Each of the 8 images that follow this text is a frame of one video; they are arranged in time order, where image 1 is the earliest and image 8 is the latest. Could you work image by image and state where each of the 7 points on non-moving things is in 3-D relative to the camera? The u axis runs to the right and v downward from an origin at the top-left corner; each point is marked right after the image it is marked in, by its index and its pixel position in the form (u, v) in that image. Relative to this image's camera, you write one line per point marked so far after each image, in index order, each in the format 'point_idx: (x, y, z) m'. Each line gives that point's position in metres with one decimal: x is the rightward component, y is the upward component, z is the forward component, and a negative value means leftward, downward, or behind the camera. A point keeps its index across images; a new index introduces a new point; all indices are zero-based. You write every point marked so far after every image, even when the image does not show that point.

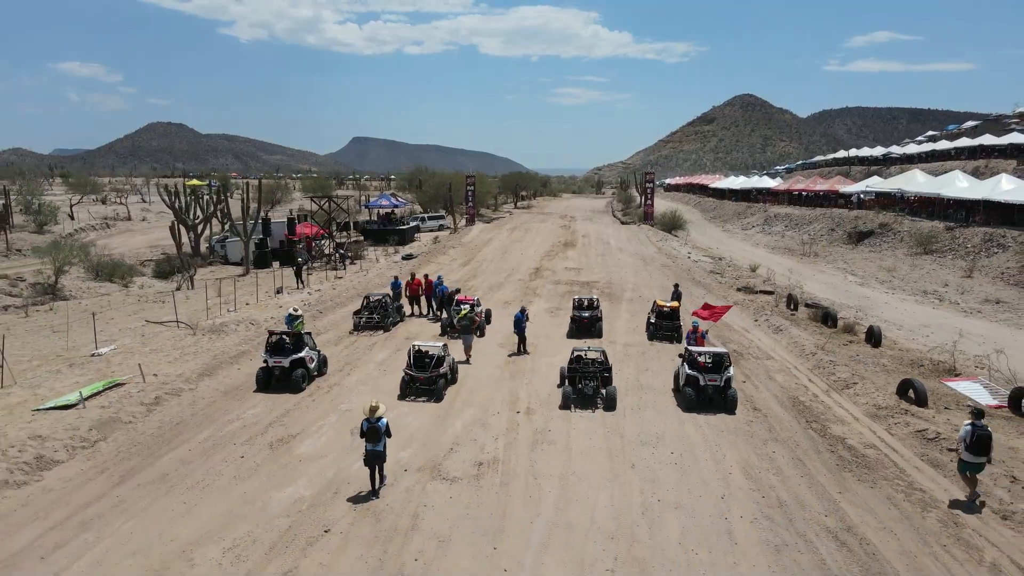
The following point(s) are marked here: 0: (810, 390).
0: (+5.0, -1.7, +12.5) m
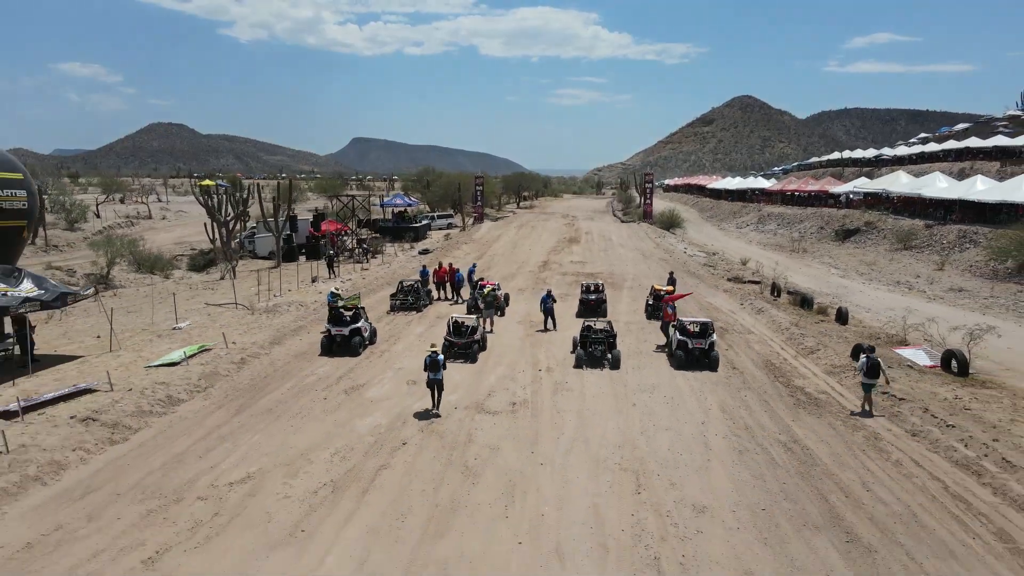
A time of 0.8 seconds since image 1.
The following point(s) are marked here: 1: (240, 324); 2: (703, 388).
0: (+5.4, -1.4, +15.0) m
1: (-6.3, -0.8, +17.4) m
2: (+3.3, -1.7, +12.6) m
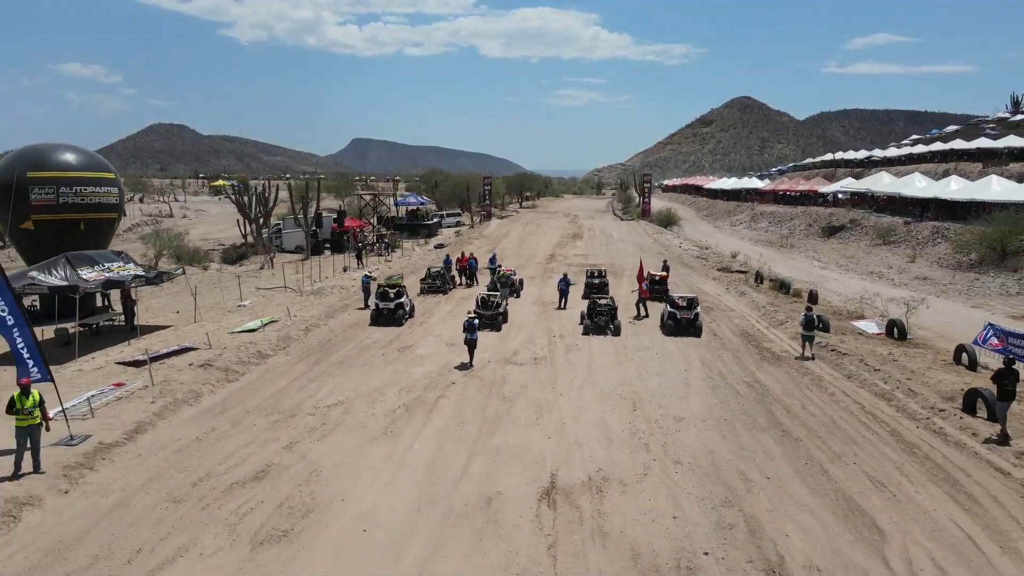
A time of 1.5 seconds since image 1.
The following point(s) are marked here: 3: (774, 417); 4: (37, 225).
0: (+5.8, -0.9, +17.9) m
1: (-5.9, -0.4, +20.3) m
2: (+3.7, -1.3, +15.5) m
3: (+3.8, -1.9, +10.9) m
4: (-11.2, +1.5, +17.7) m
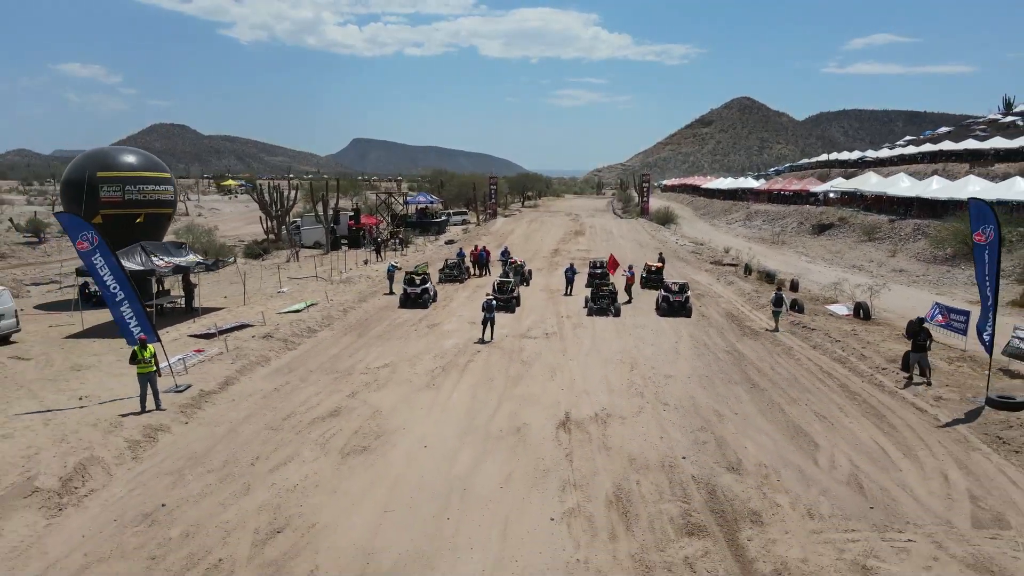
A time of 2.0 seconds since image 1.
0: (+6.2, -0.6, +20.2) m
1: (-5.6, 0.0, +22.7) m
2: (+4.0, -0.9, +17.9) m
3: (+4.2, -1.6, +13.2) m
4: (-10.9, +1.9, +20.0) m
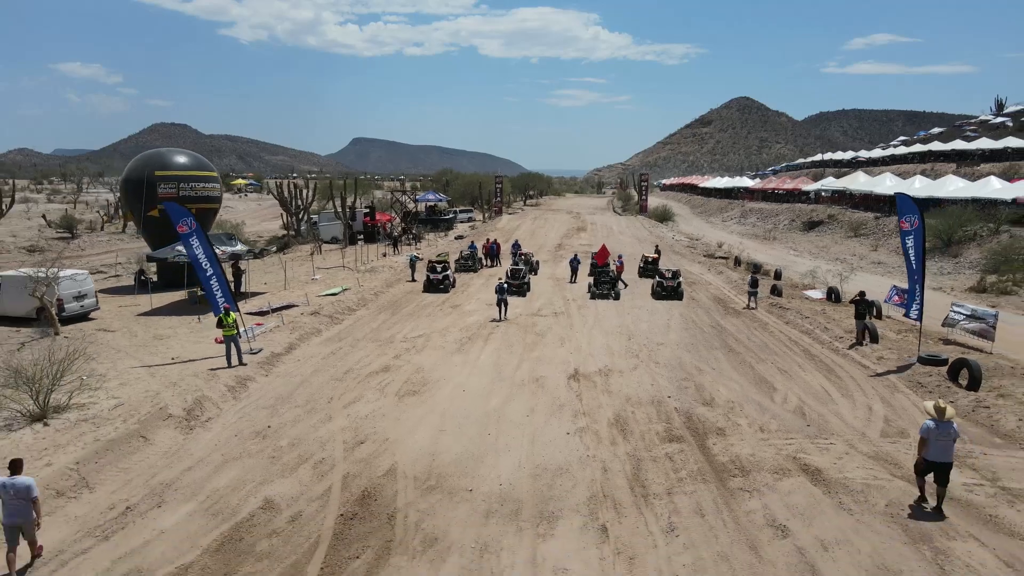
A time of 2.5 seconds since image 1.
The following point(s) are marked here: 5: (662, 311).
0: (+6.5, -0.2, +22.7) m
1: (-5.2, +0.4, +25.1) m
2: (+4.3, -0.5, +20.3) m
3: (+4.5, -1.2, +15.7) m
4: (-10.6, +2.3, +22.5) m
5: (+4.0, -0.6, +19.7) m
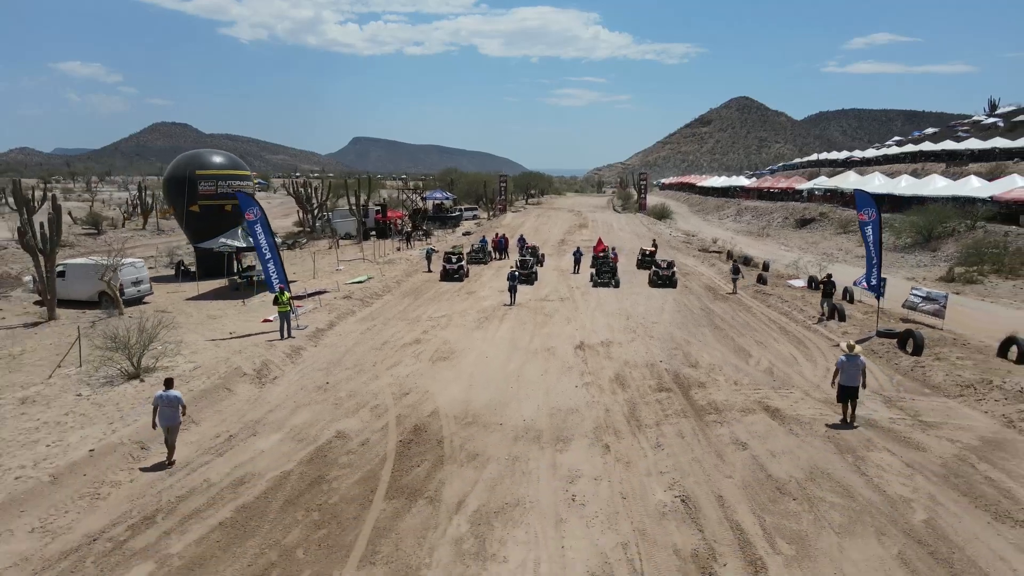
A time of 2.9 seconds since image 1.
0: (+6.8, +0.2, +24.8) m
1: (-4.9, +0.7, +27.3) m
2: (+4.6, -0.2, +22.5) m
3: (+4.8, -0.8, +17.8) m
4: (-10.3, +2.7, +24.7) m
5: (+4.3, -0.3, +21.9) m
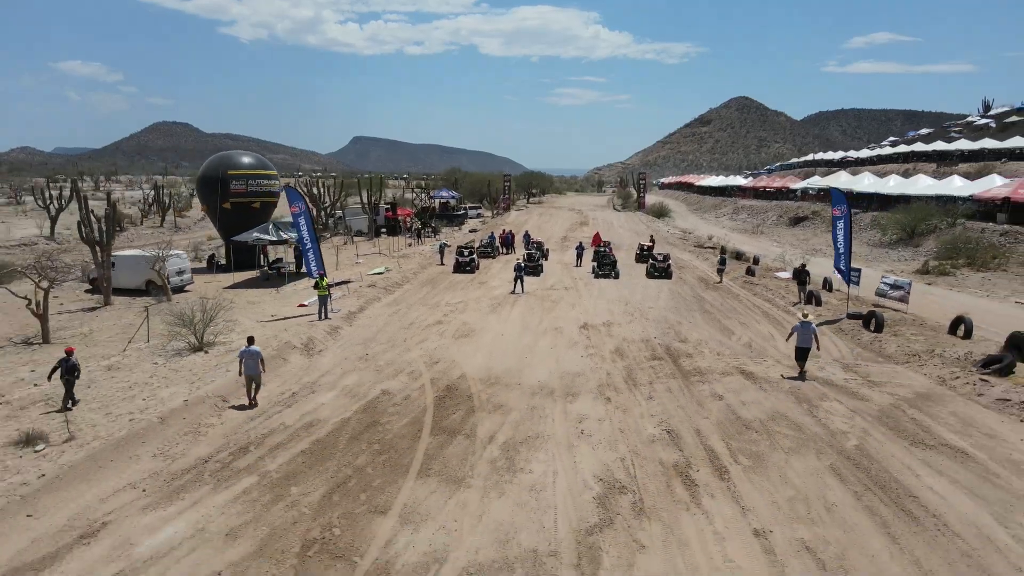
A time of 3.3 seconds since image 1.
0: (+7.1, +0.5, +26.9) m
1: (-4.7, +1.0, +29.3) m
2: (+4.9, +0.1, +24.5) m
3: (+5.1, -0.5, +19.8) m
4: (-10.0, +3.0, +26.7) m
5: (+4.5, 0.0, +23.9) m
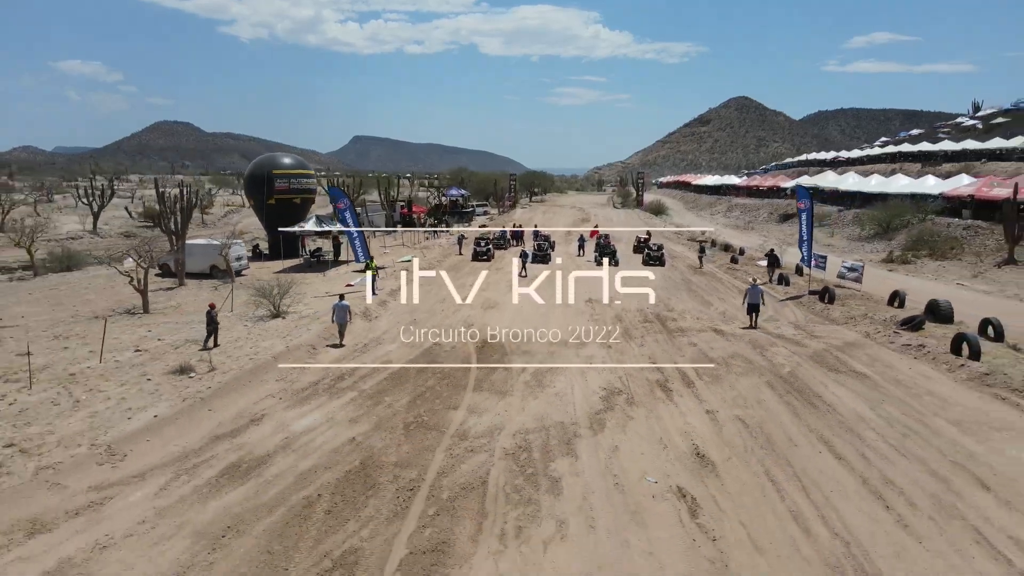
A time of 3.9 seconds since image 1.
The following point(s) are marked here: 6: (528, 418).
0: (+7.6, +1.0, +30.4) m
1: (-4.2, +1.6, +32.8) m
2: (+5.4, +0.7, +28.0) m
3: (+5.5, 0.0, +23.3) m
4: (-9.5, +3.5, +30.2) m
5: (+5.0, +0.6, +27.4) m
6: (+0.2, -1.8, +10.5) m
